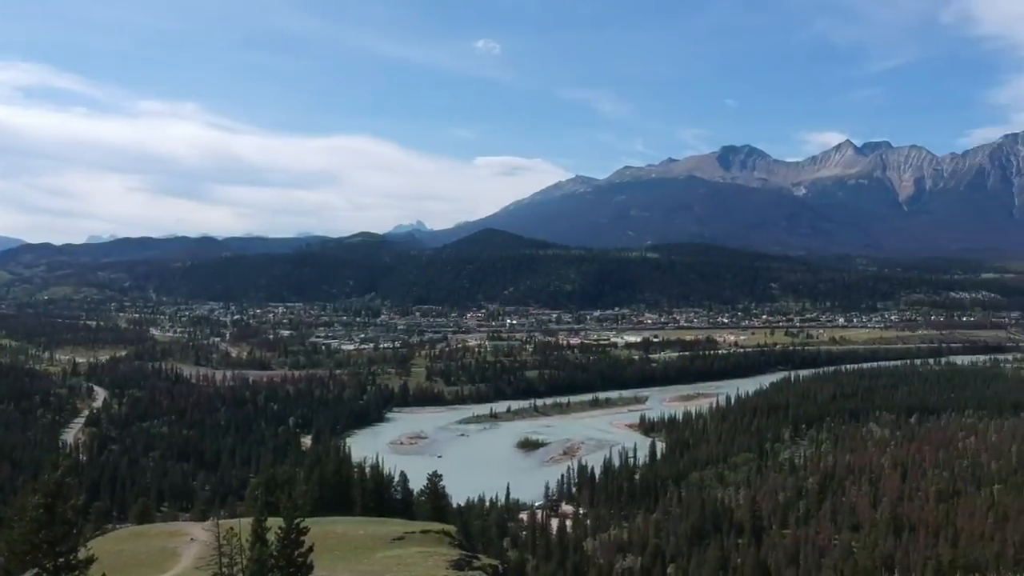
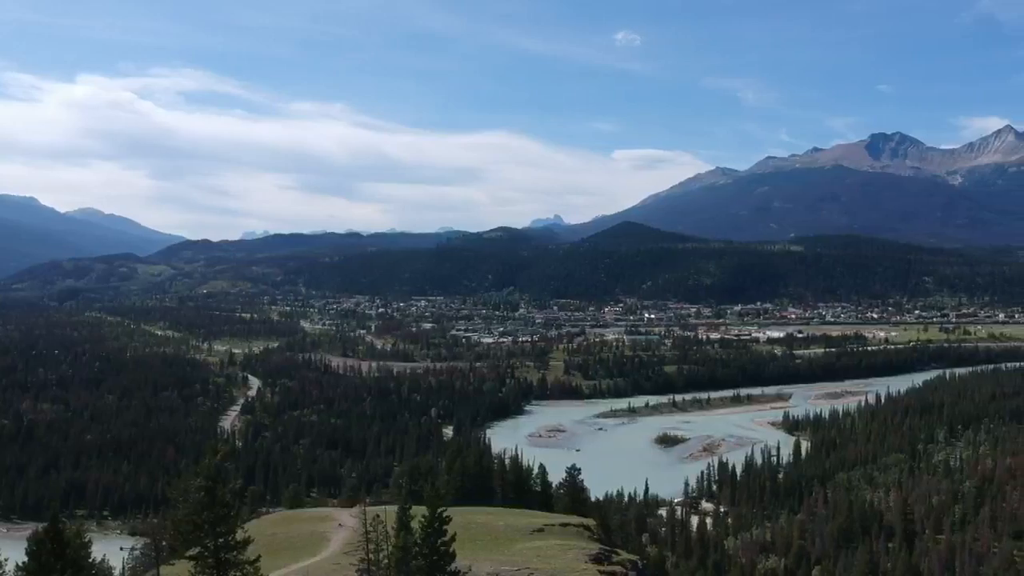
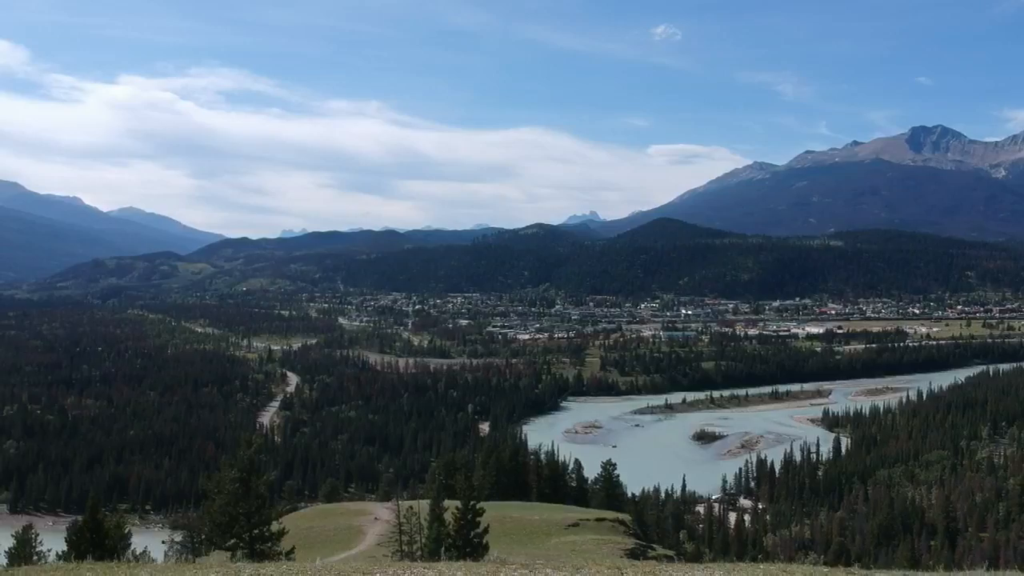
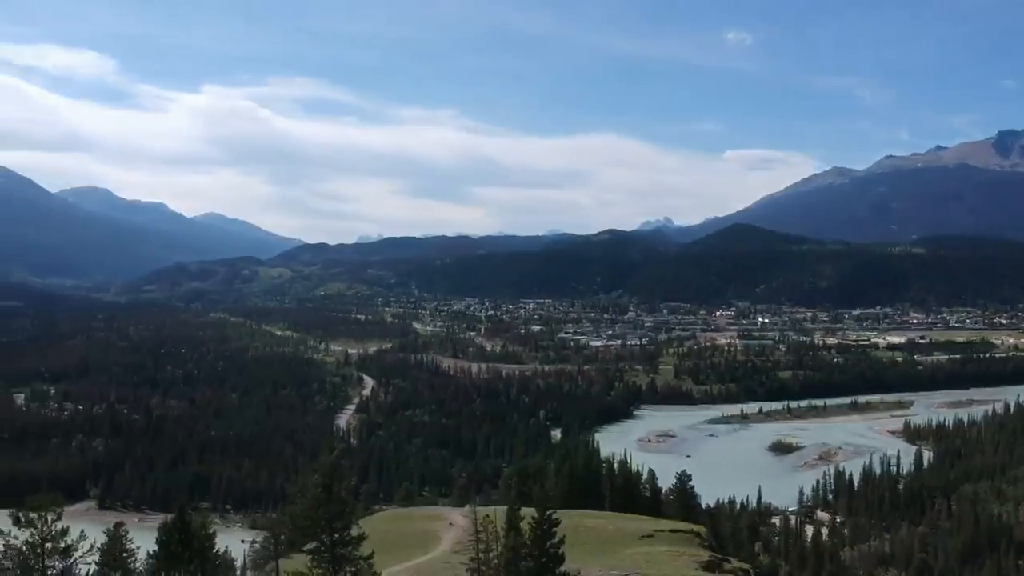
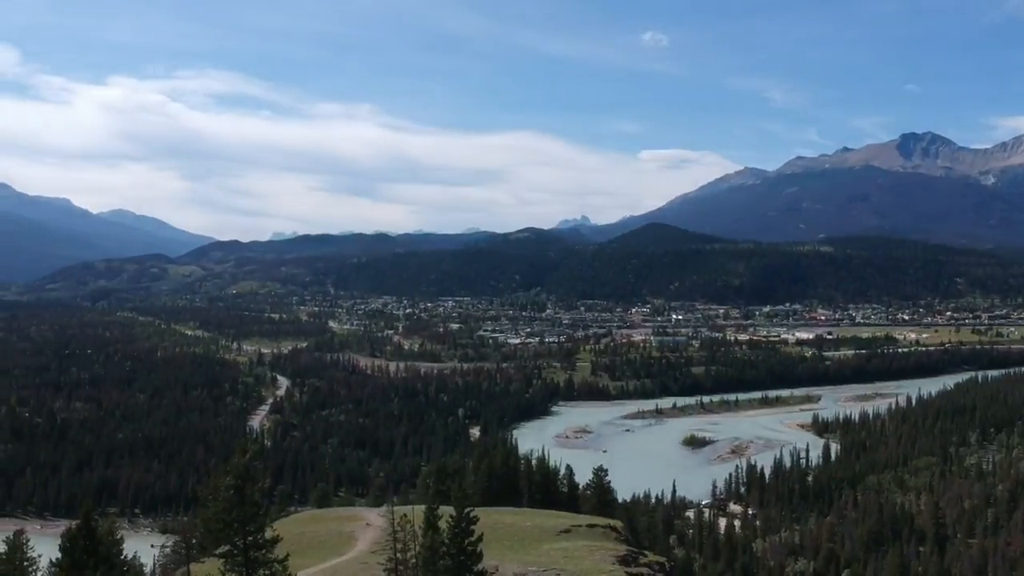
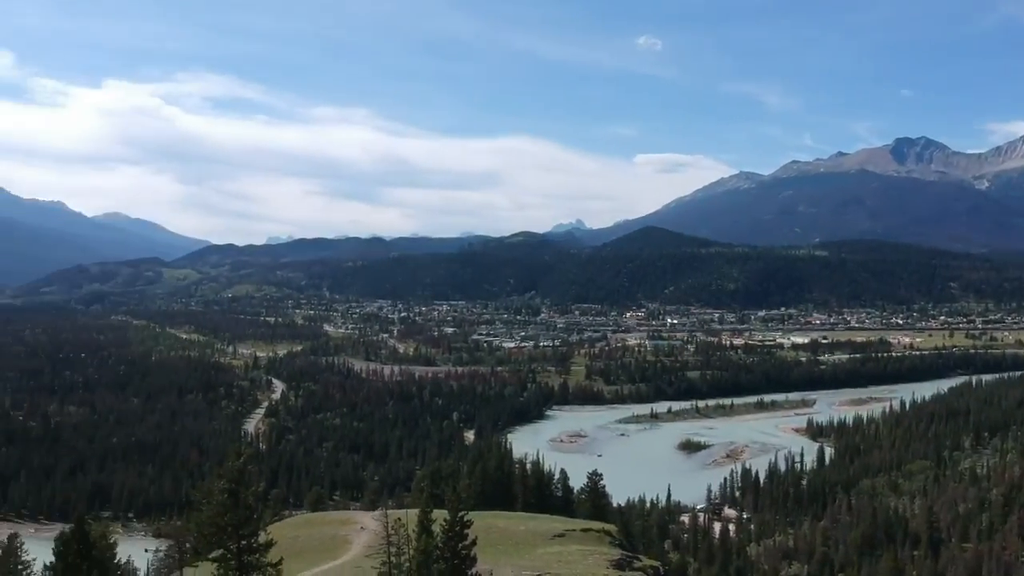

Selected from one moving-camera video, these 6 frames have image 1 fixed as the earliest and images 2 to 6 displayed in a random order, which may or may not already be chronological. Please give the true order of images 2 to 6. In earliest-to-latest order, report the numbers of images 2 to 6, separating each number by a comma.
6, 4, 5, 2, 3
